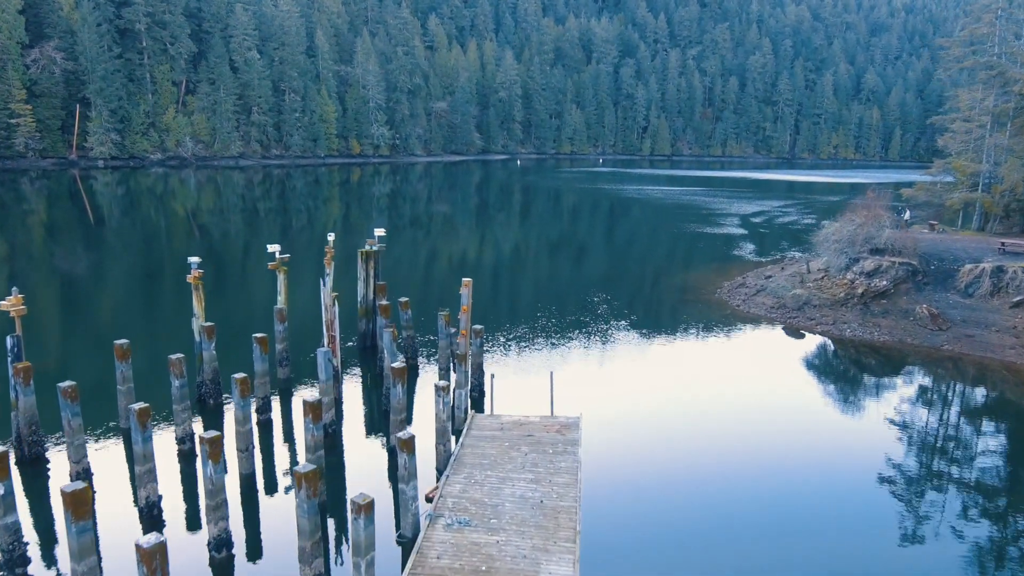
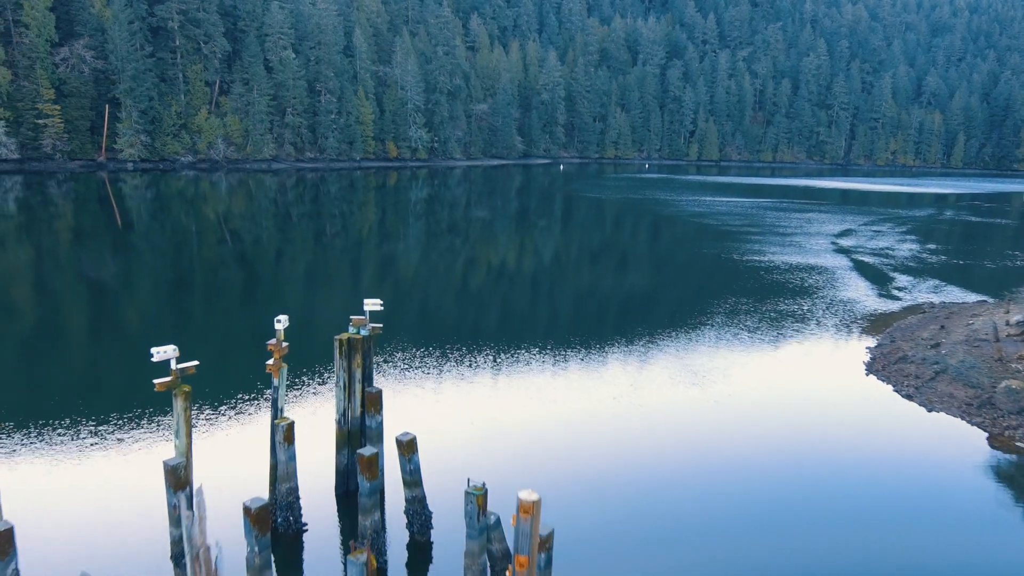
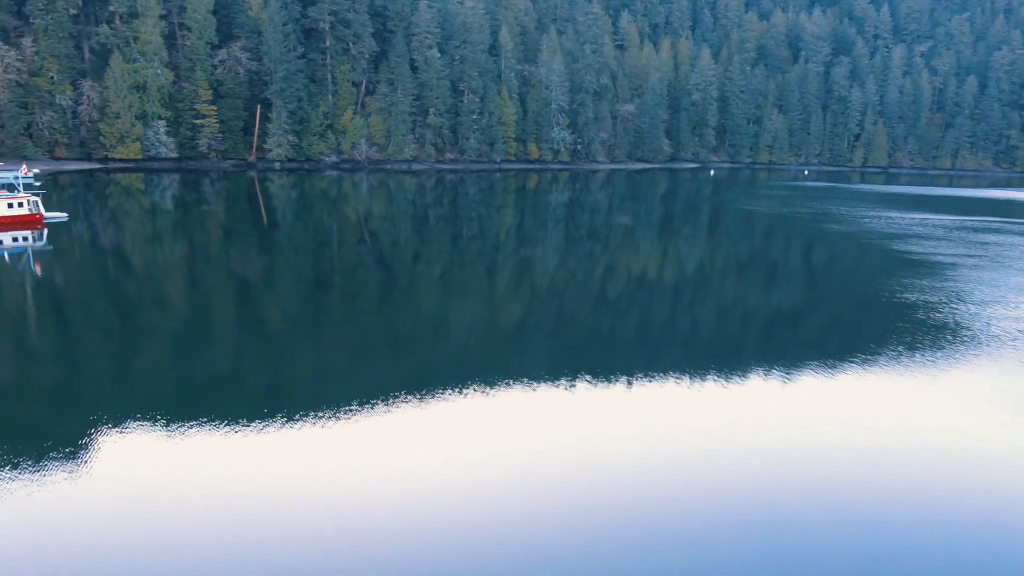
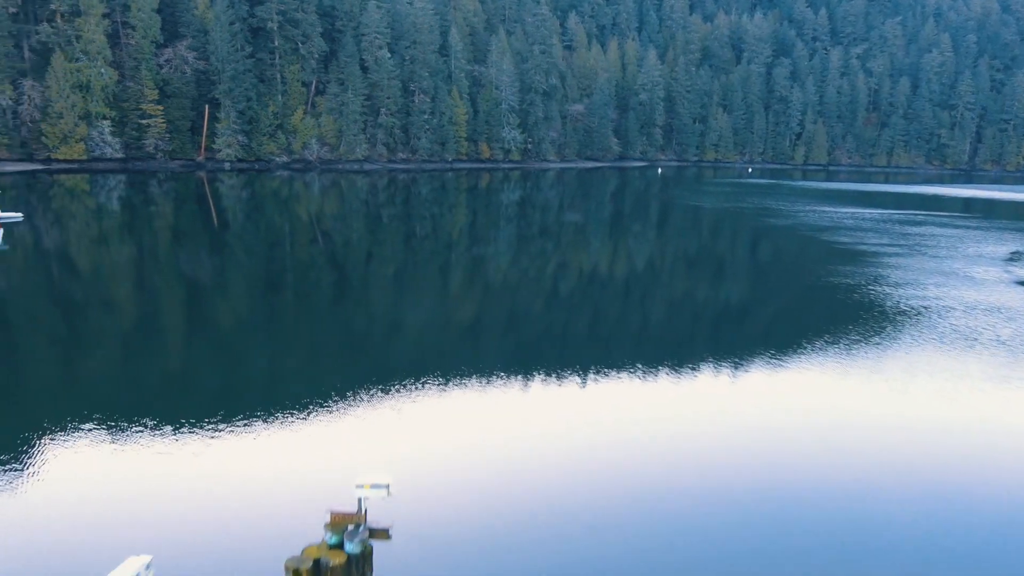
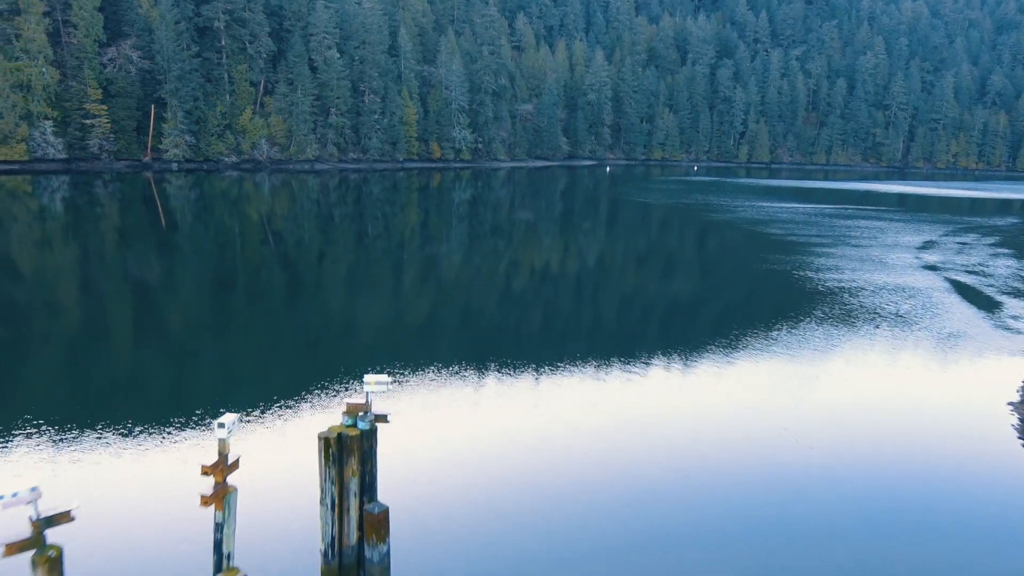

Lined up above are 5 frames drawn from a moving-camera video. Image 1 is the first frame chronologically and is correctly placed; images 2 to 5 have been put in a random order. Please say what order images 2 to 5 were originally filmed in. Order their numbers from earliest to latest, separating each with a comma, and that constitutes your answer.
2, 5, 4, 3
